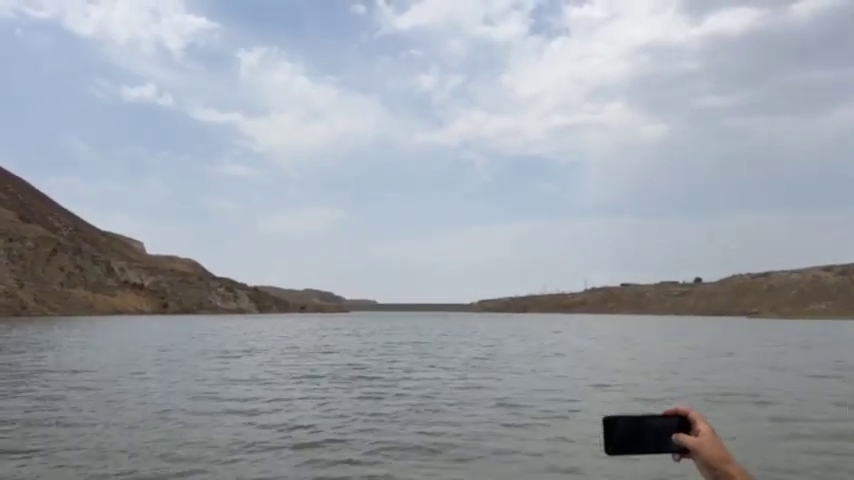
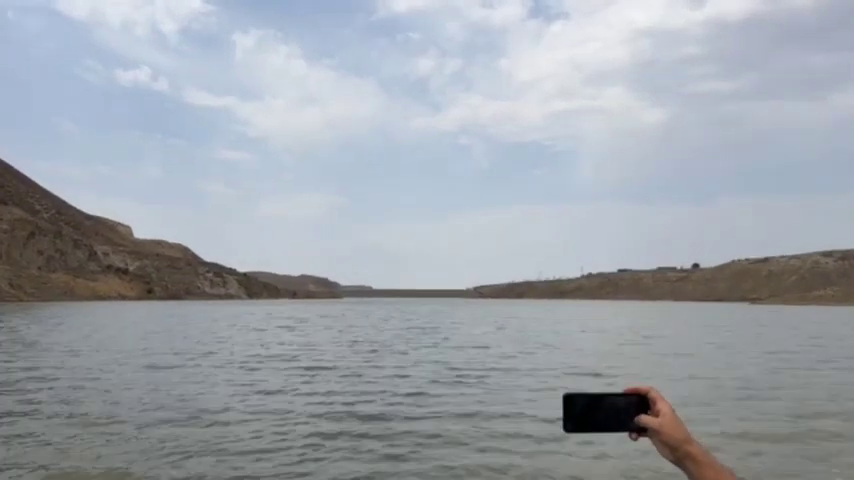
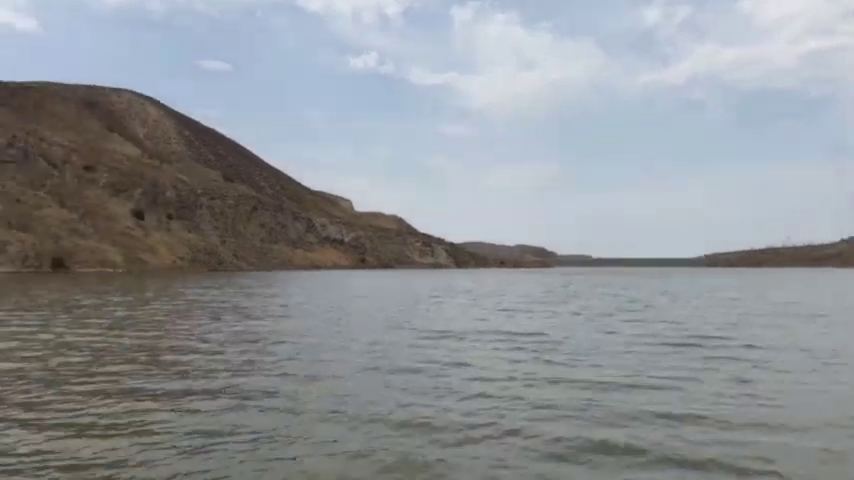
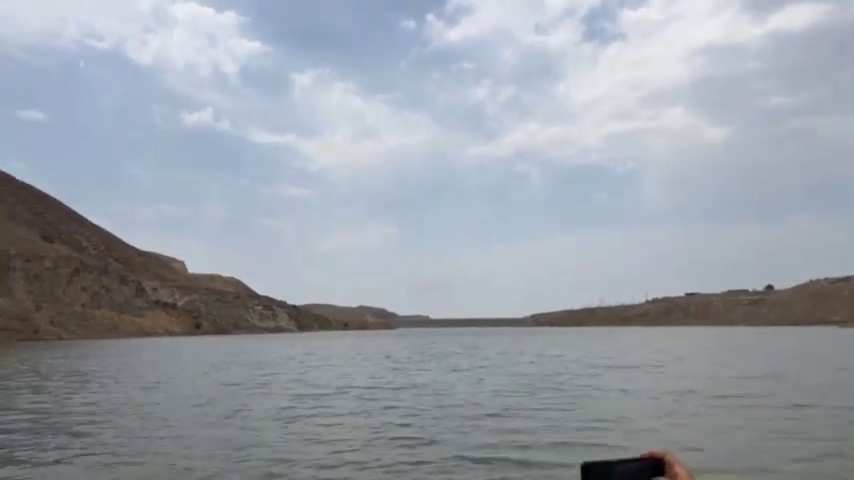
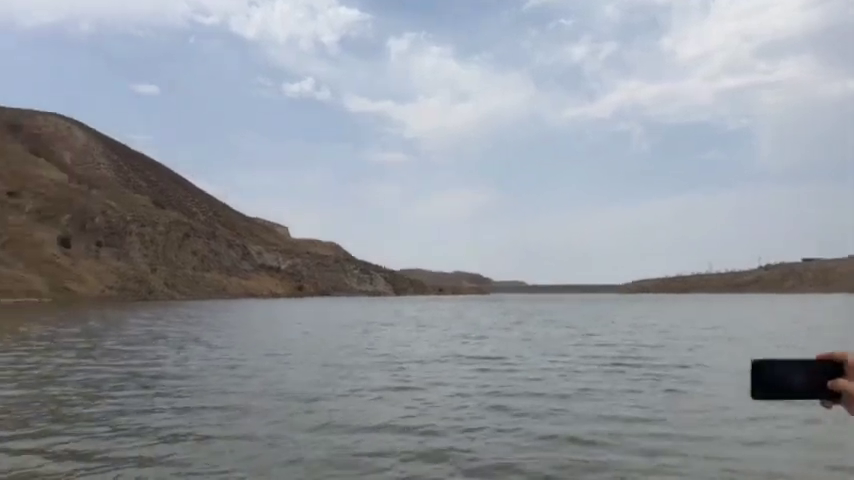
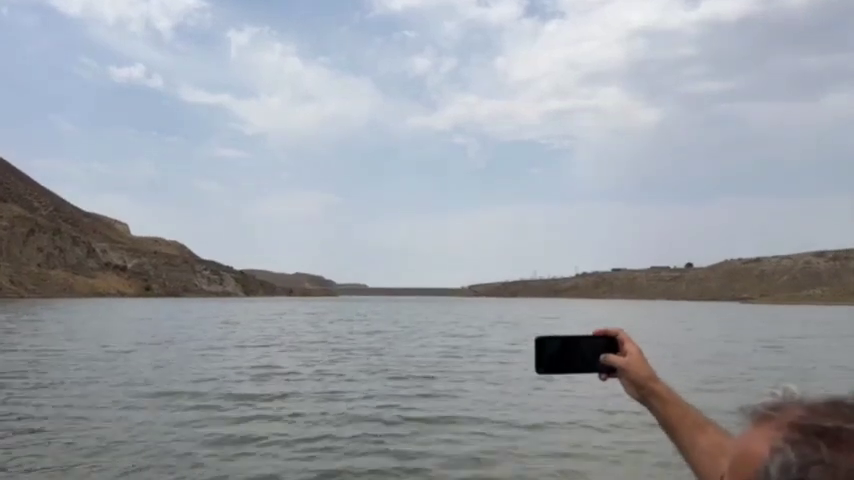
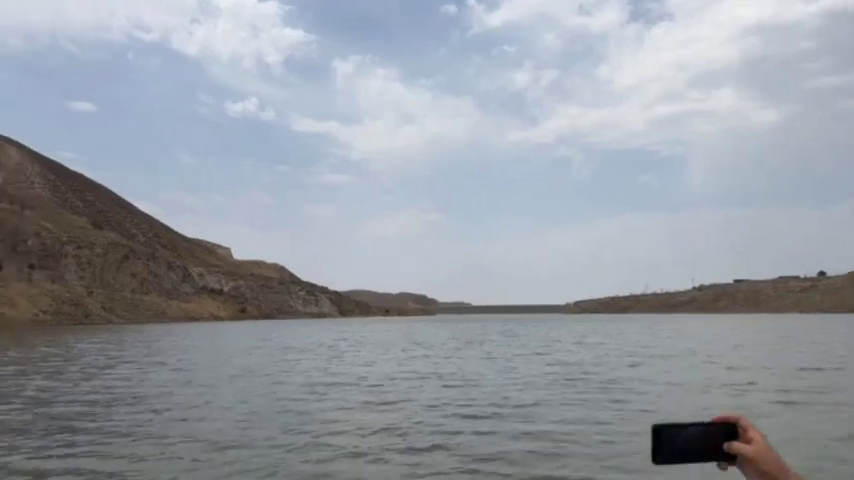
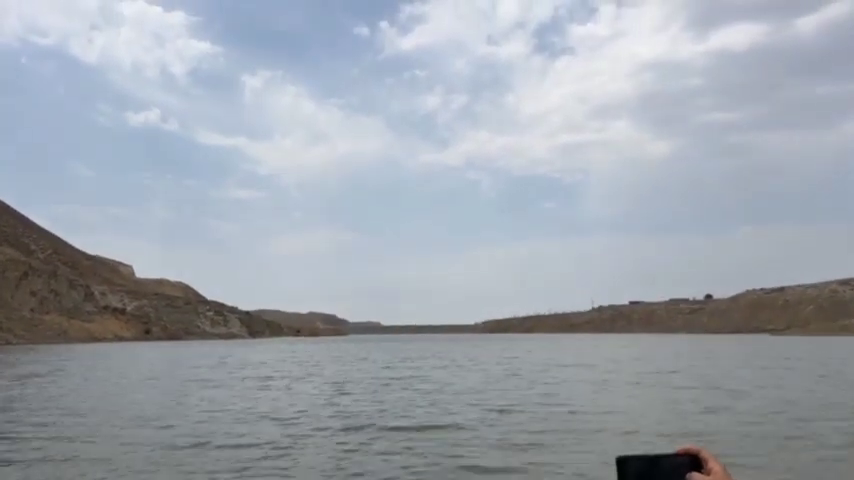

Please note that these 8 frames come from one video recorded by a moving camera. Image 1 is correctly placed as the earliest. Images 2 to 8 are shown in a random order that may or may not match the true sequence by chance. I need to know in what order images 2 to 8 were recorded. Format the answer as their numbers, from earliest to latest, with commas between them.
6, 2, 8, 4, 7, 5, 3
